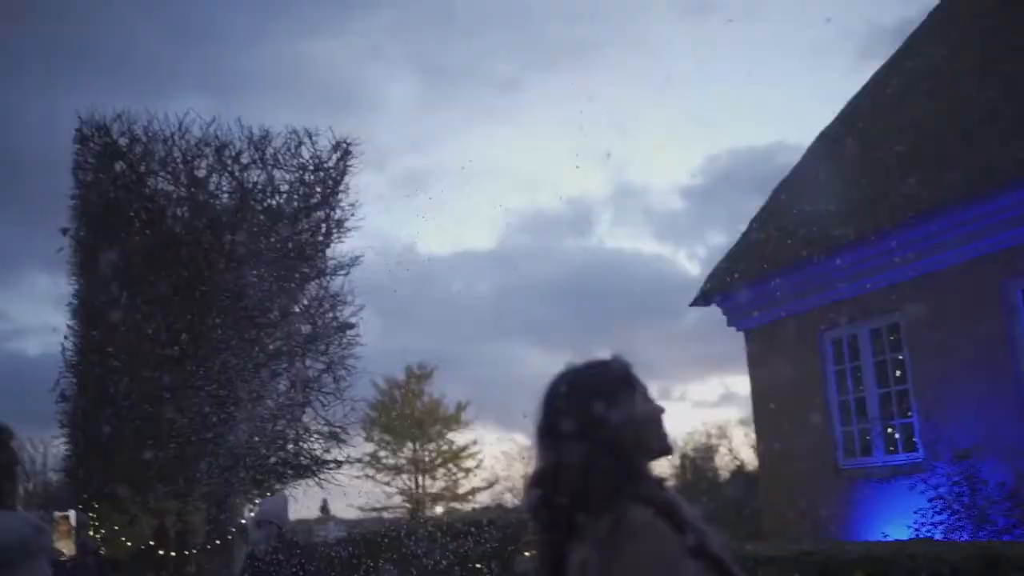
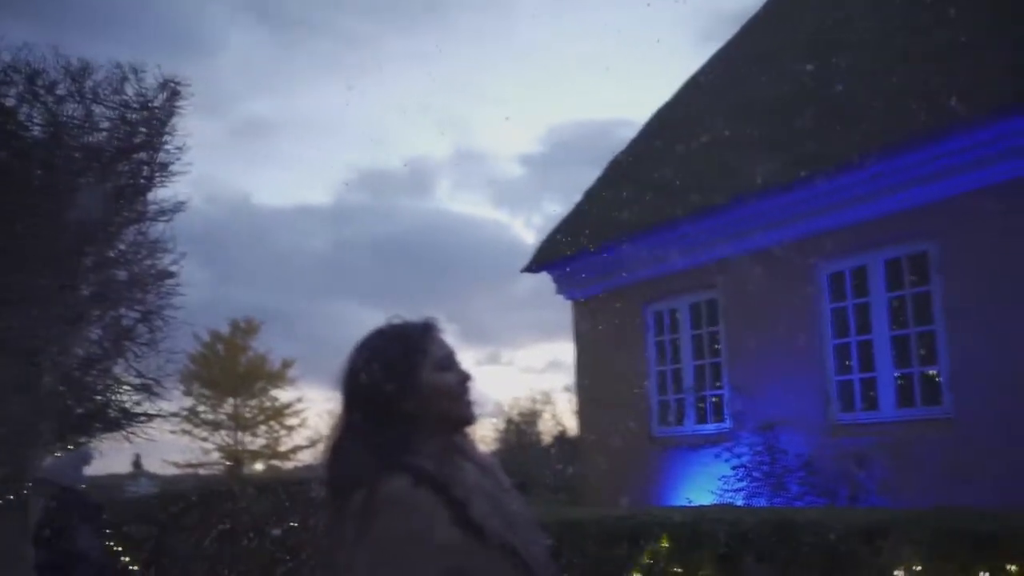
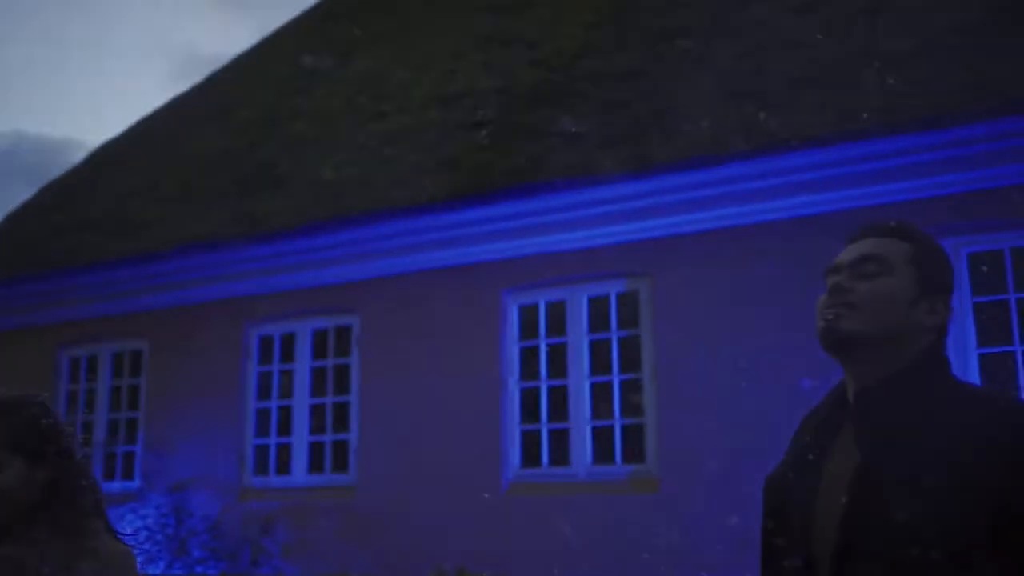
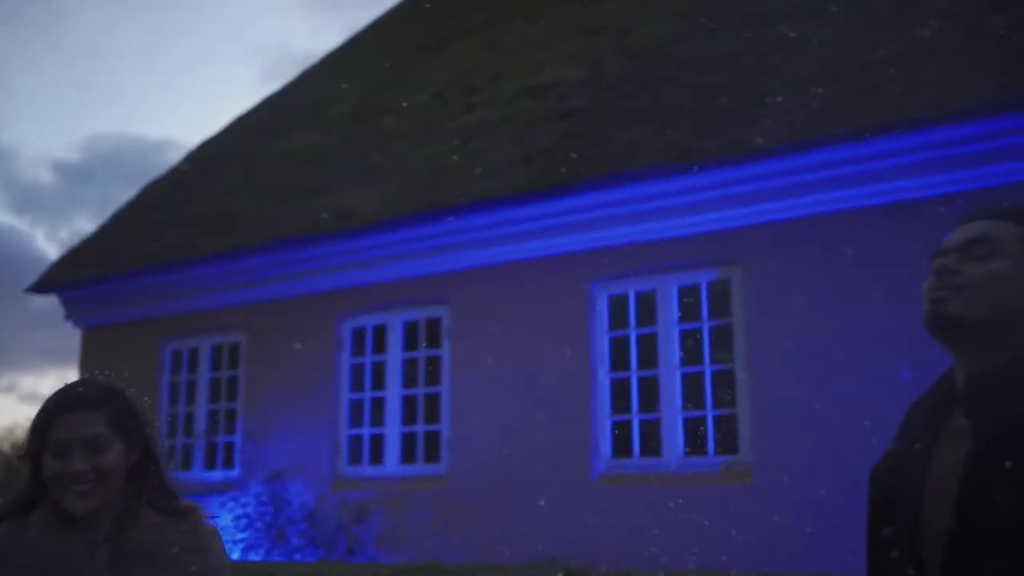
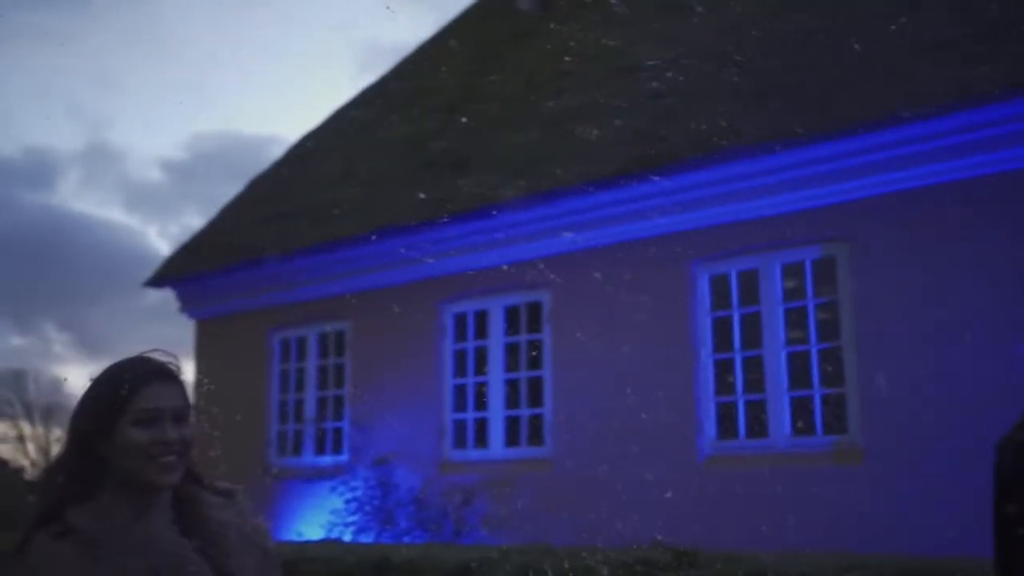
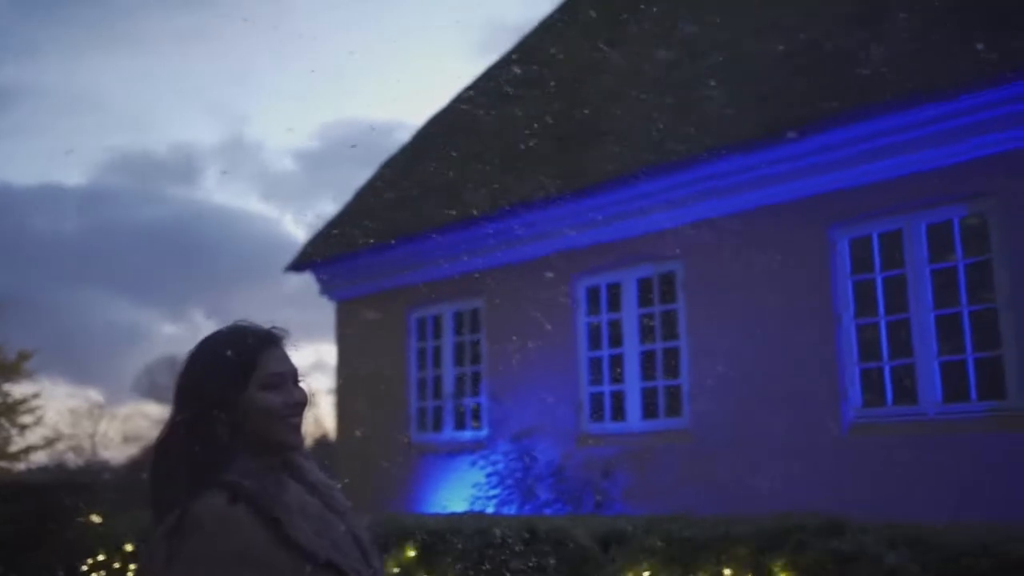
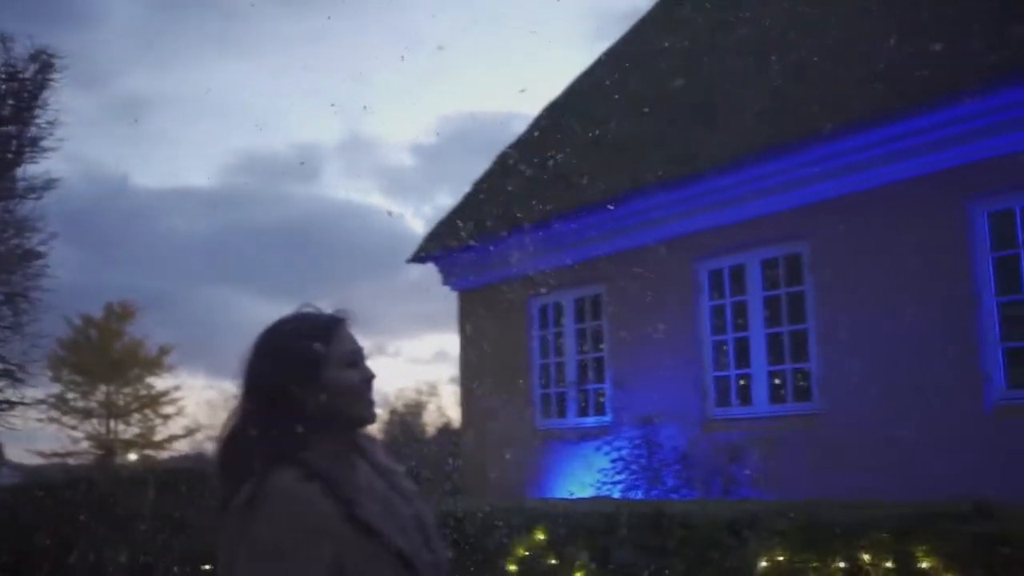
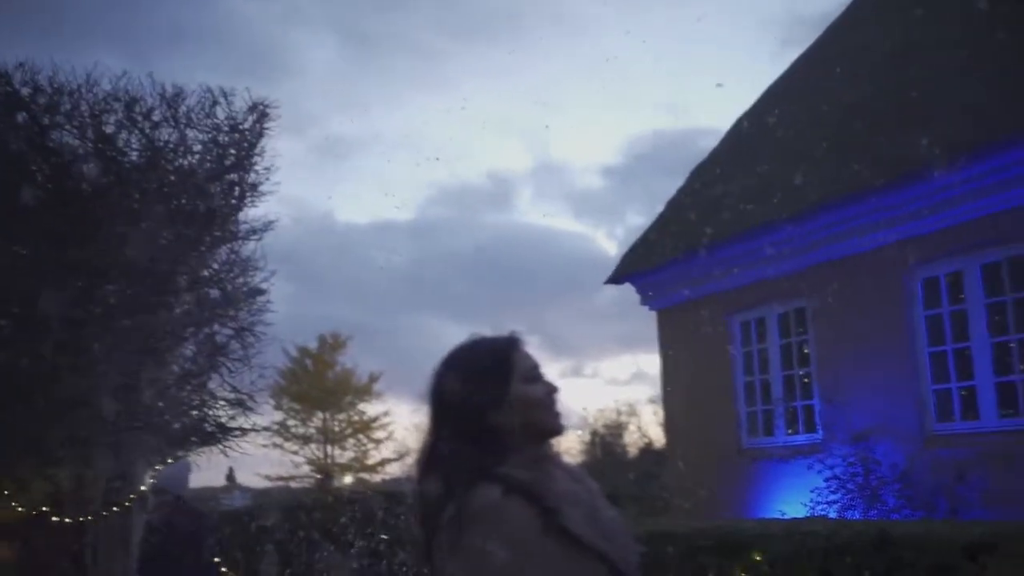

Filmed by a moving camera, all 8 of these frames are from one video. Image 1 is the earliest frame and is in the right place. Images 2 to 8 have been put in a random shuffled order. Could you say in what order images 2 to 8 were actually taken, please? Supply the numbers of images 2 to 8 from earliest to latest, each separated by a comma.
8, 2, 7, 6, 5, 4, 3
